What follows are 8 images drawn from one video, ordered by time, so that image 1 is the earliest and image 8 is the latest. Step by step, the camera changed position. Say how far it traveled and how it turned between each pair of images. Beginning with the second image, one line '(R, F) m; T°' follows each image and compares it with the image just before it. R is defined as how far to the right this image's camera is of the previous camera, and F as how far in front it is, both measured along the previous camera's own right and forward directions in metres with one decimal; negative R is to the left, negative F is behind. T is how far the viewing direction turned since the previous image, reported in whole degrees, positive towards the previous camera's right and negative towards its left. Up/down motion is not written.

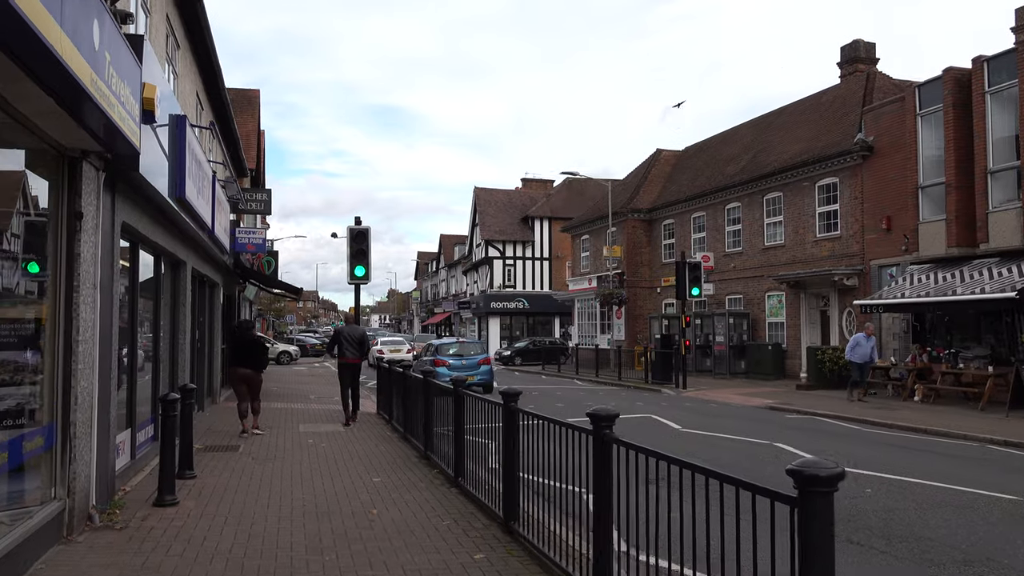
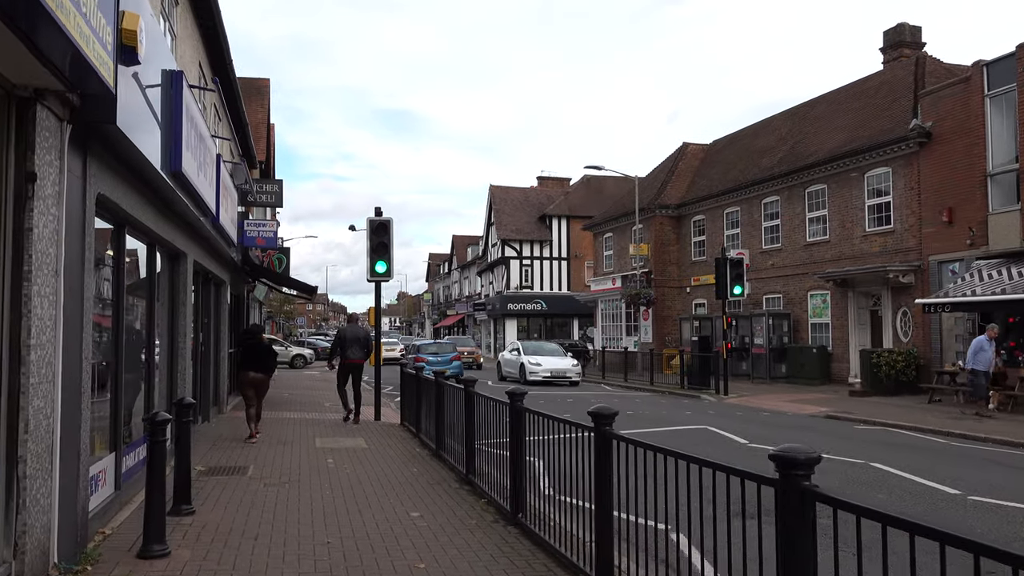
(-0.5, +1.5) m; -1°
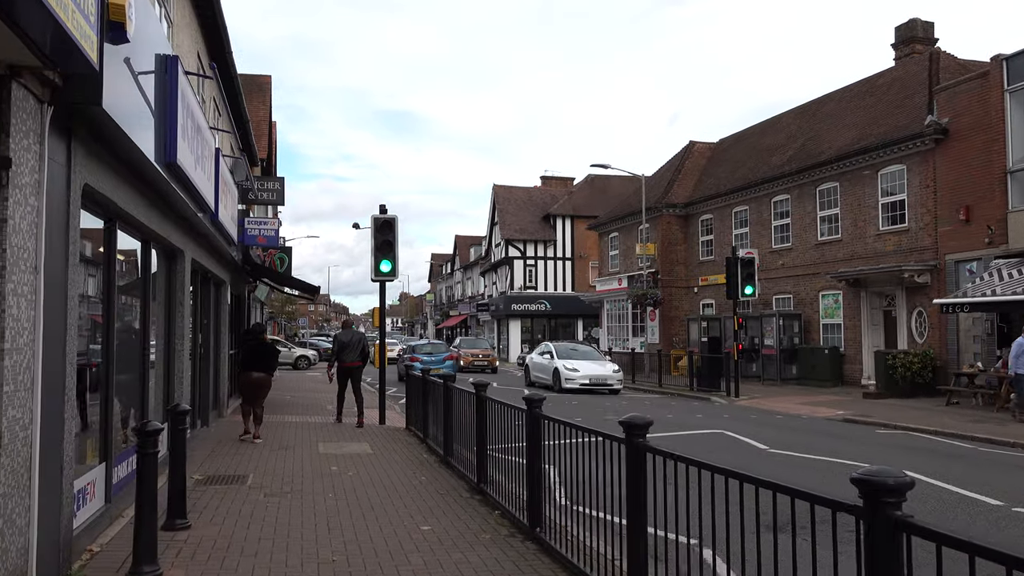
(-0.1, +0.4) m; 0°
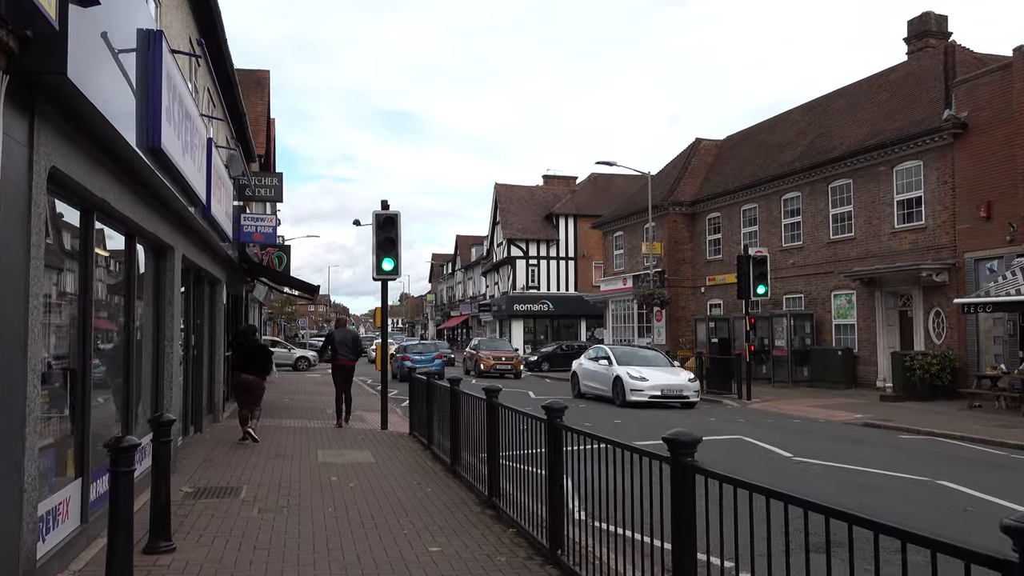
(-0.1, +0.6) m; 0°
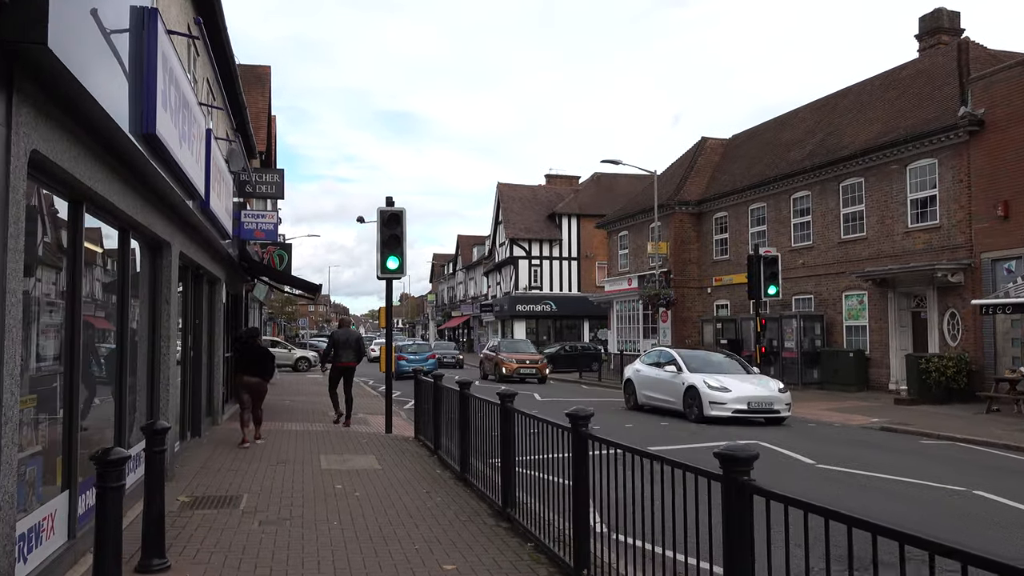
(-0.1, +0.4) m; 0°
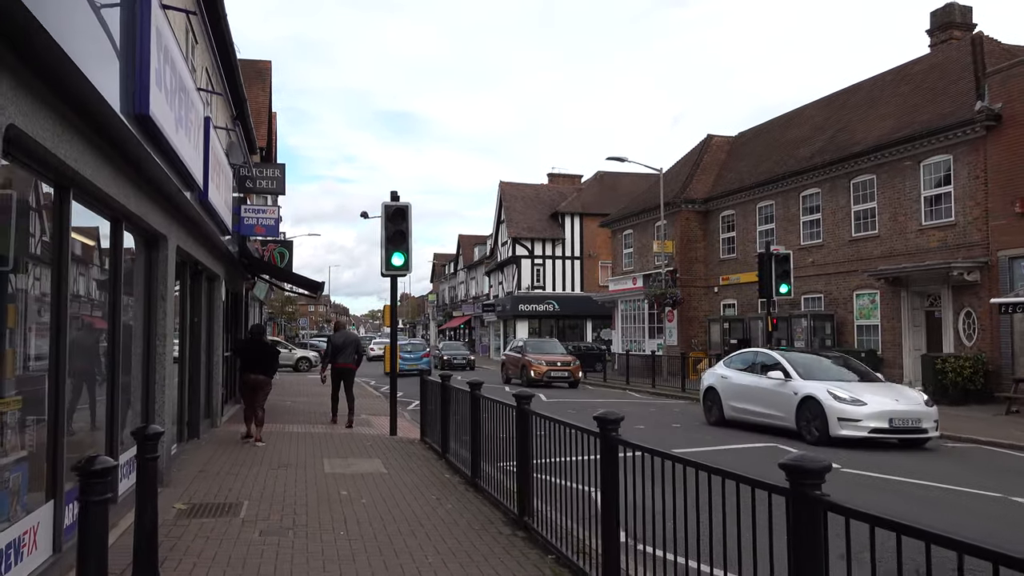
(-0.1, +0.4) m; 0°
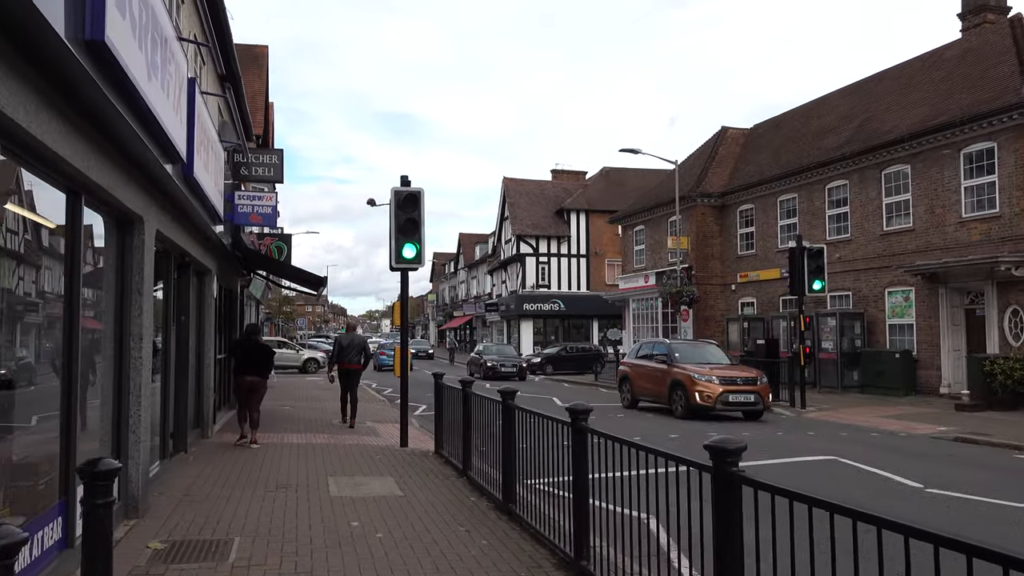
(-0.3, +1.2) m; 0°
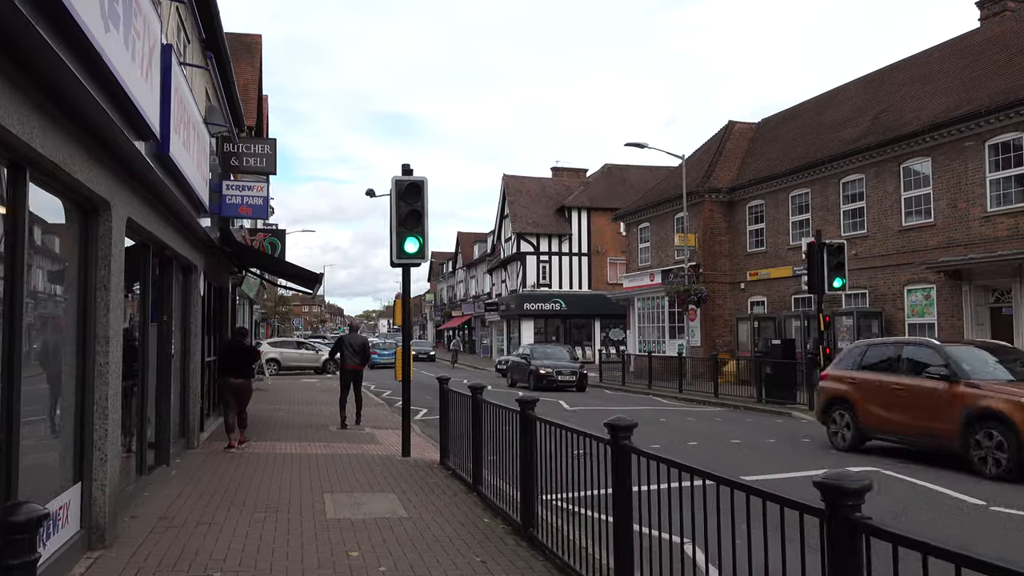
(-0.2, +0.8) m; 0°
